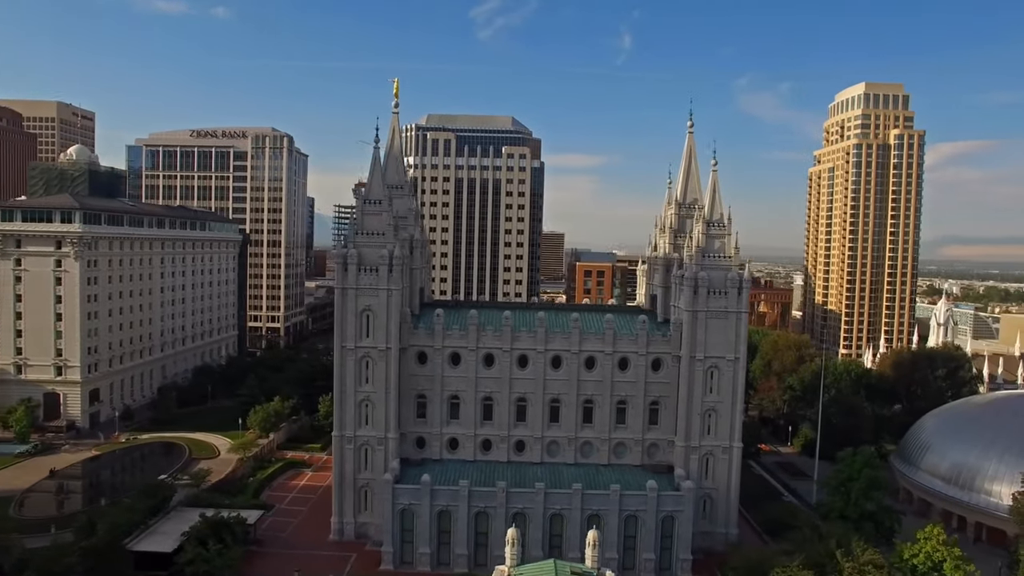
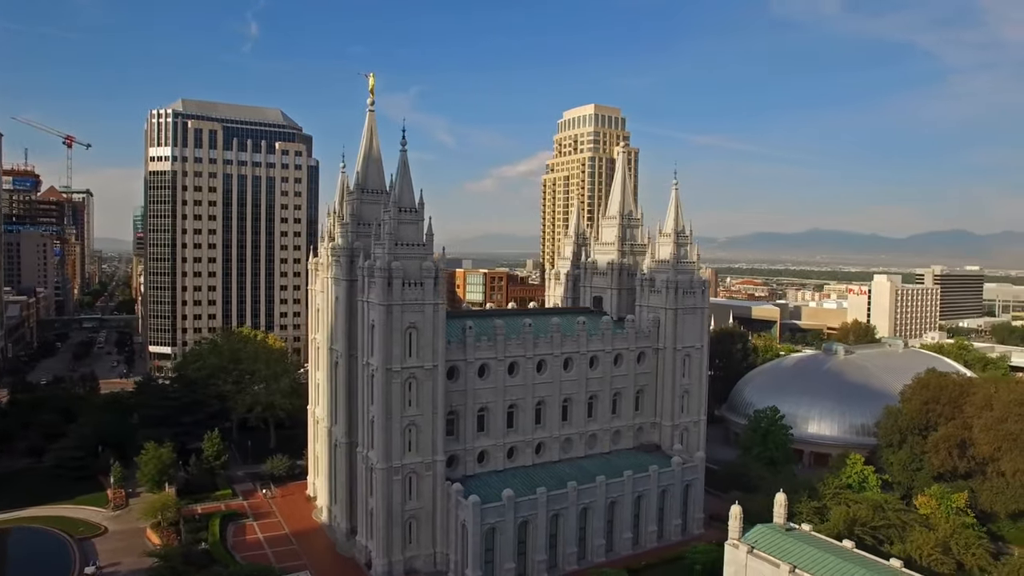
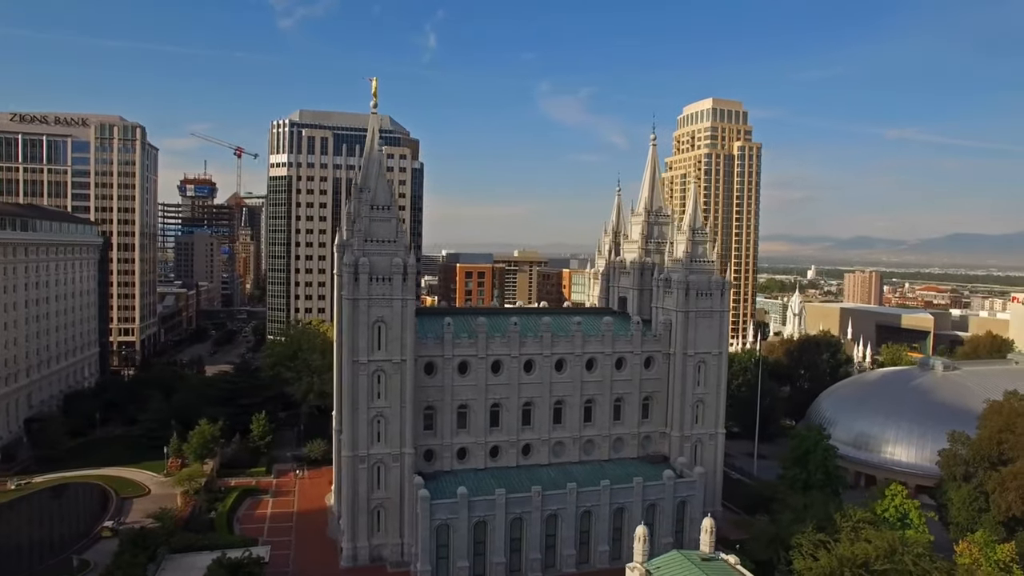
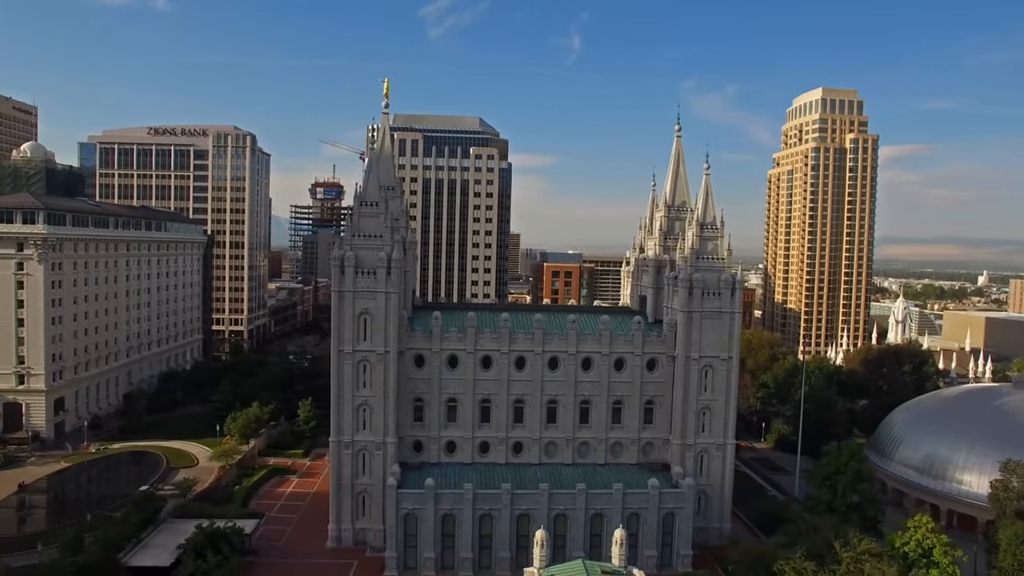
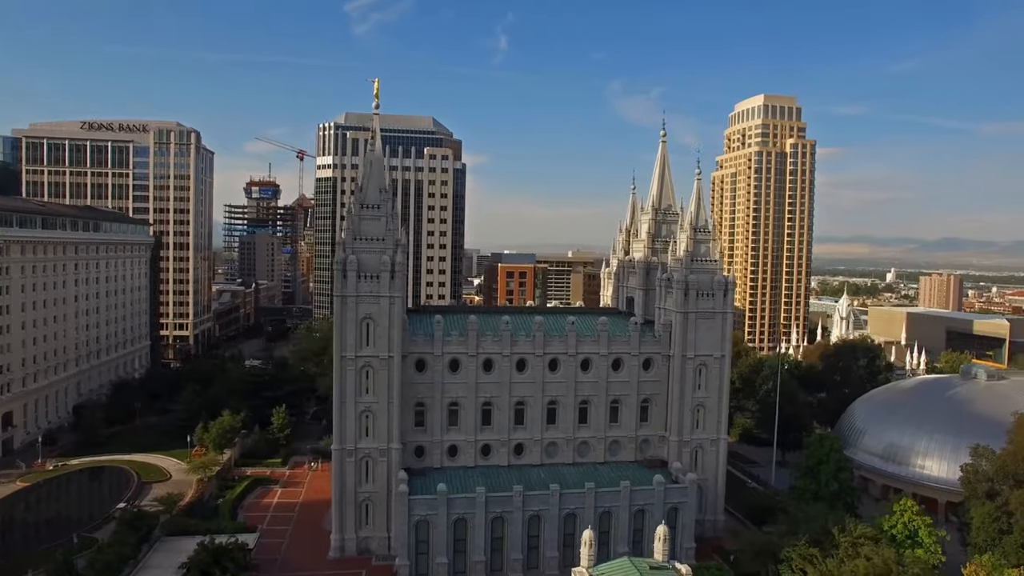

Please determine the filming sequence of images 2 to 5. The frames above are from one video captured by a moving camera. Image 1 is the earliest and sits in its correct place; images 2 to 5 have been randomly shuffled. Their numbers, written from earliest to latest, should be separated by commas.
4, 5, 3, 2
